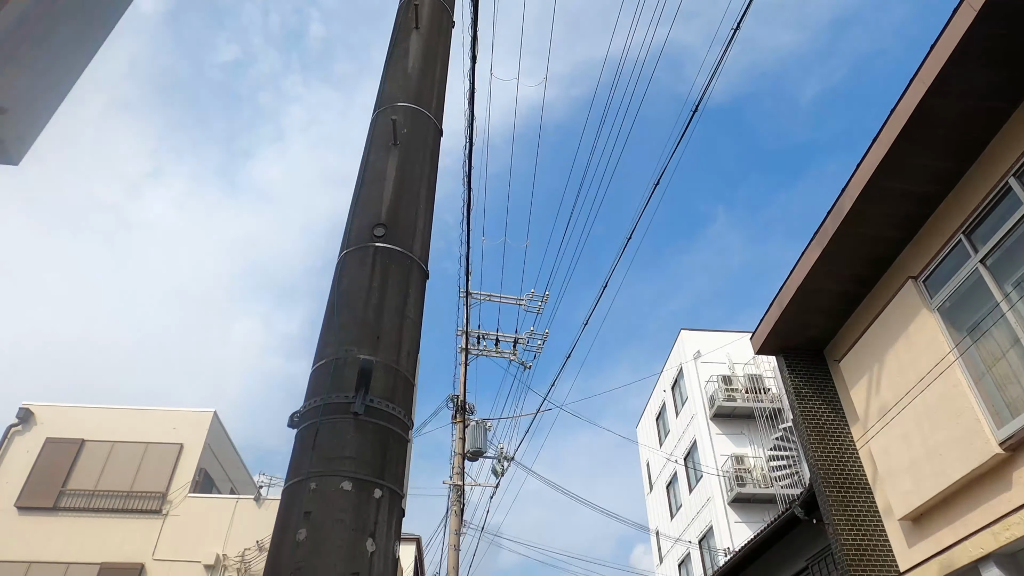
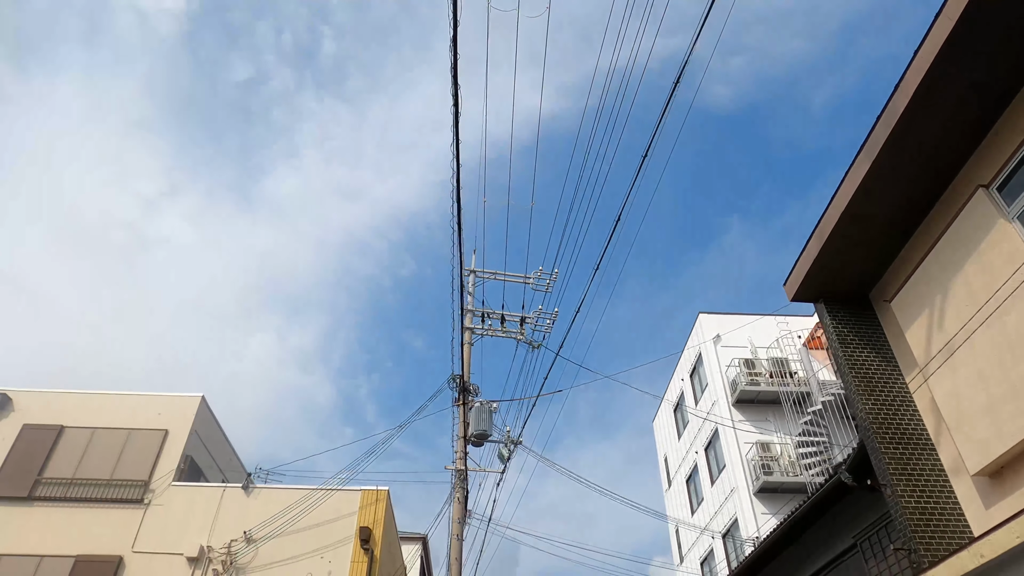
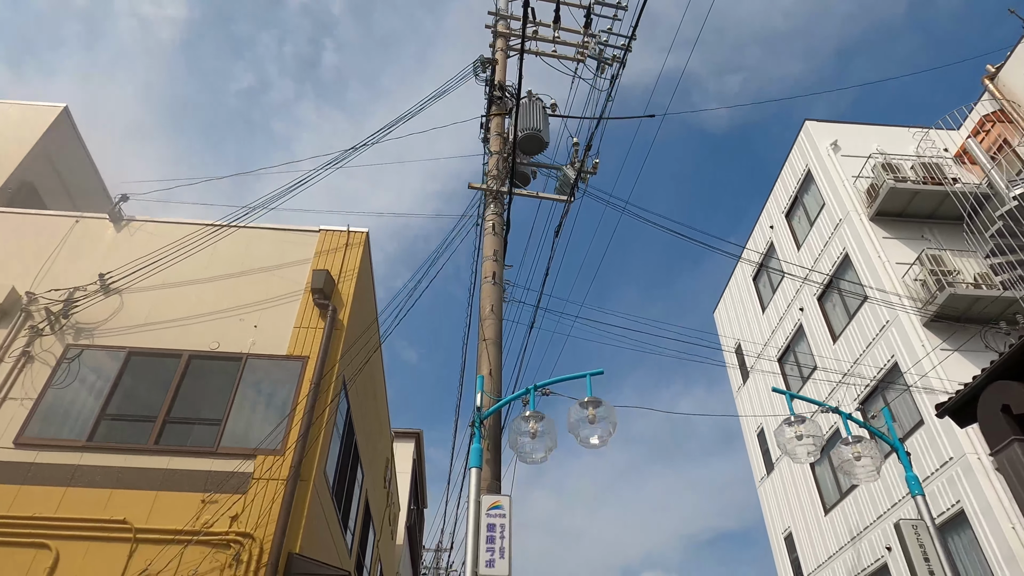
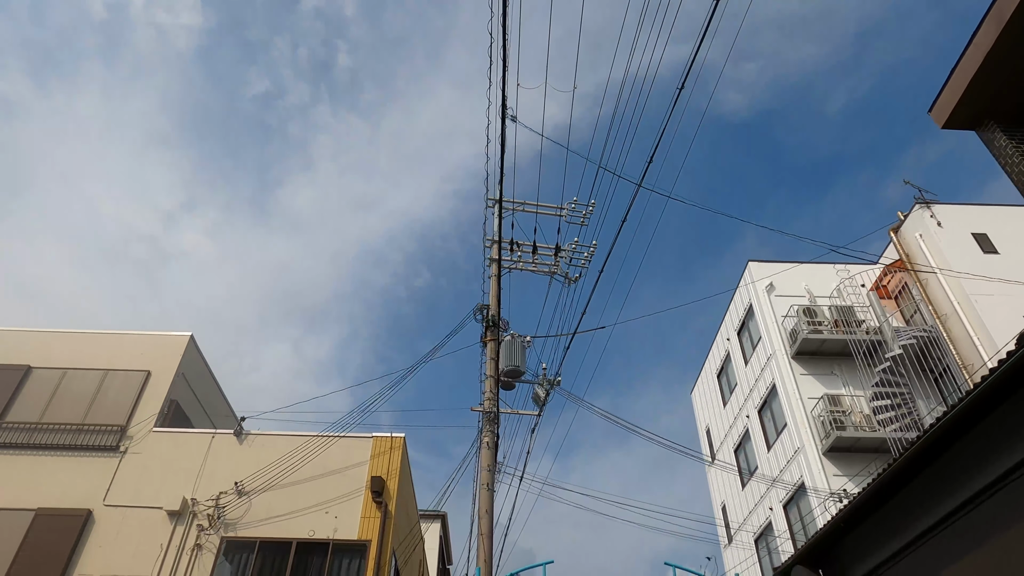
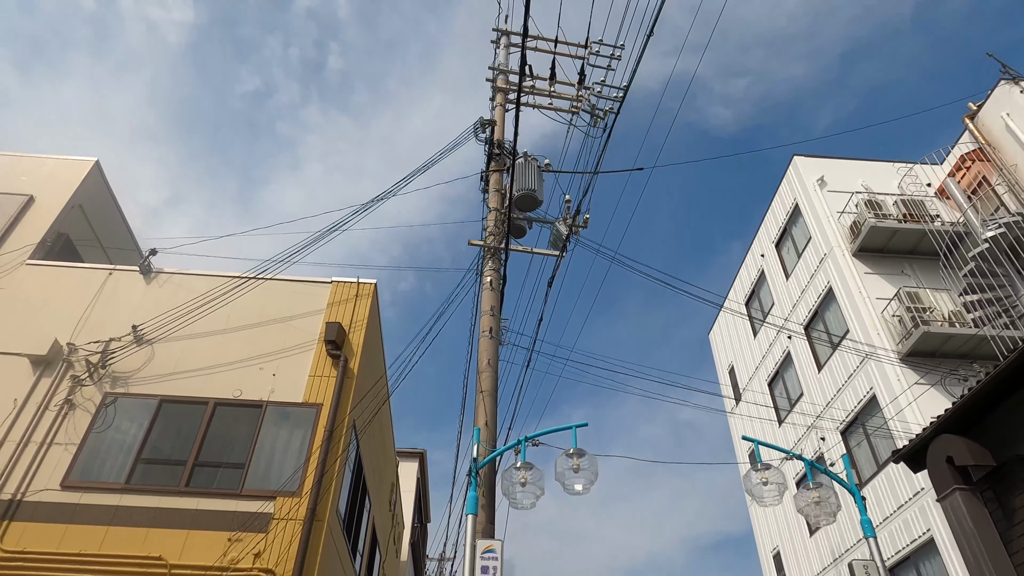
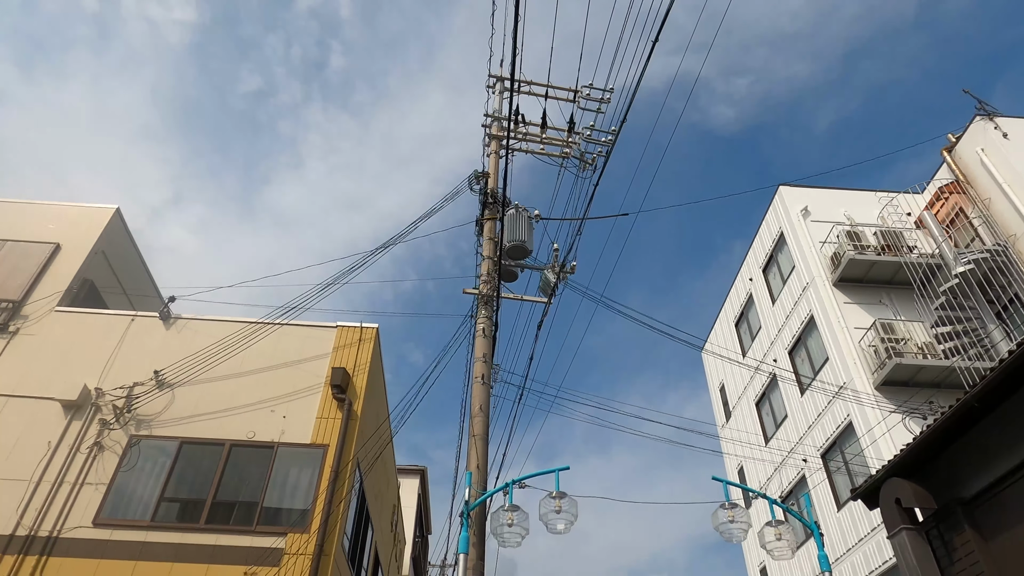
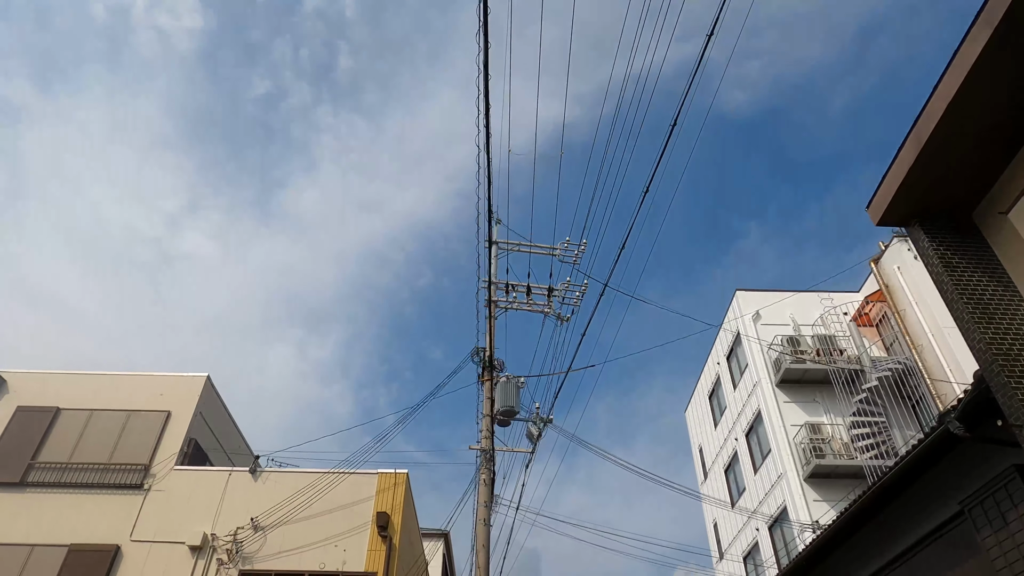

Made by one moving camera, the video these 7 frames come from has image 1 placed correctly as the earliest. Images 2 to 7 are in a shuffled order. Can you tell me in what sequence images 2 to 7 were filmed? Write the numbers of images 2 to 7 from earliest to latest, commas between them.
2, 7, 4, 6, 5, 3
